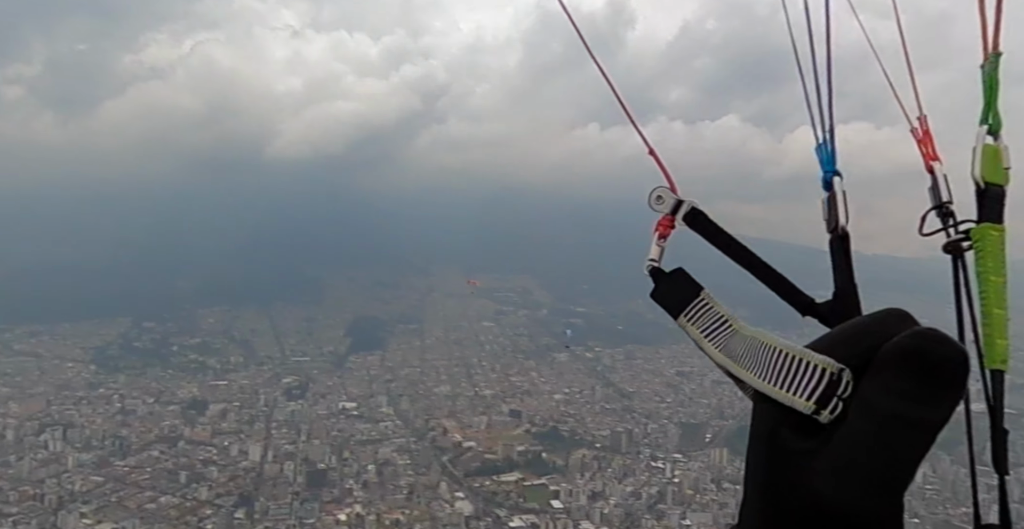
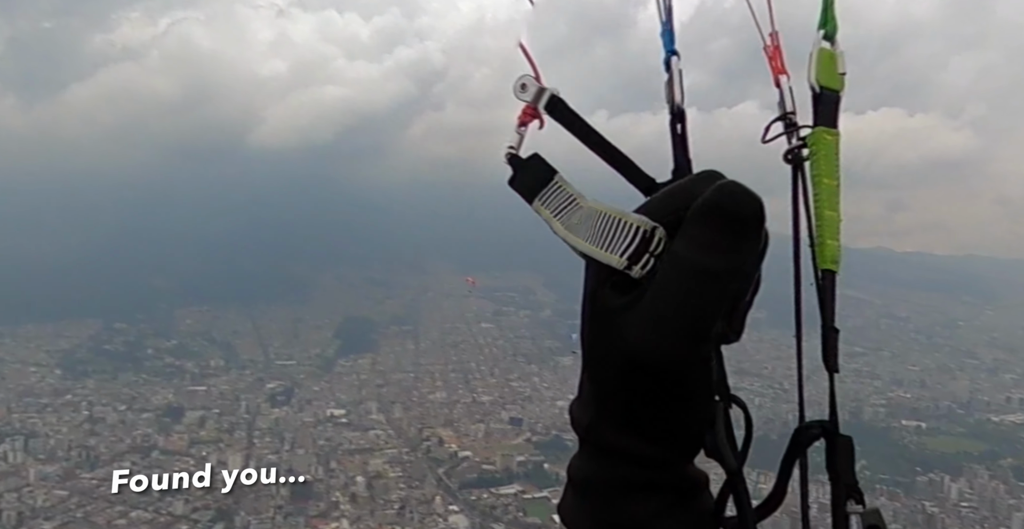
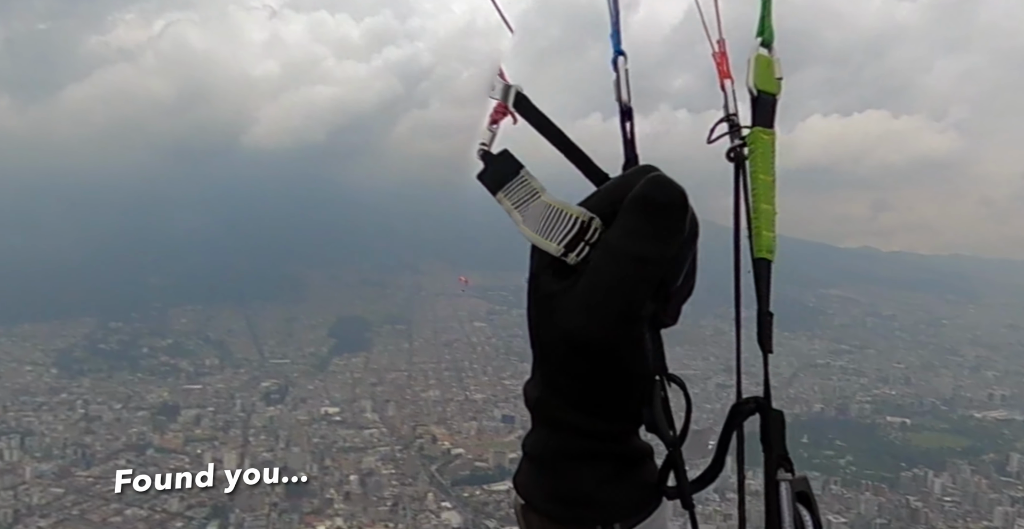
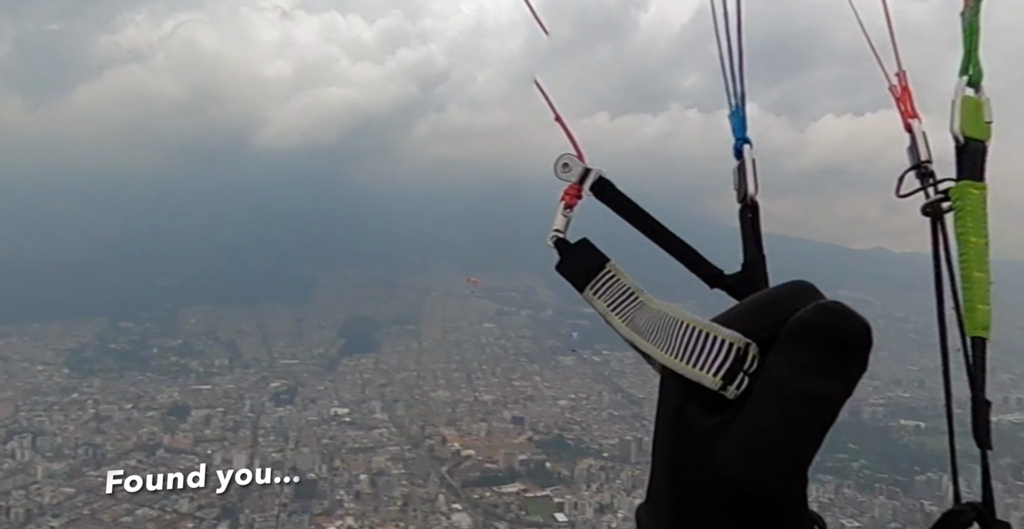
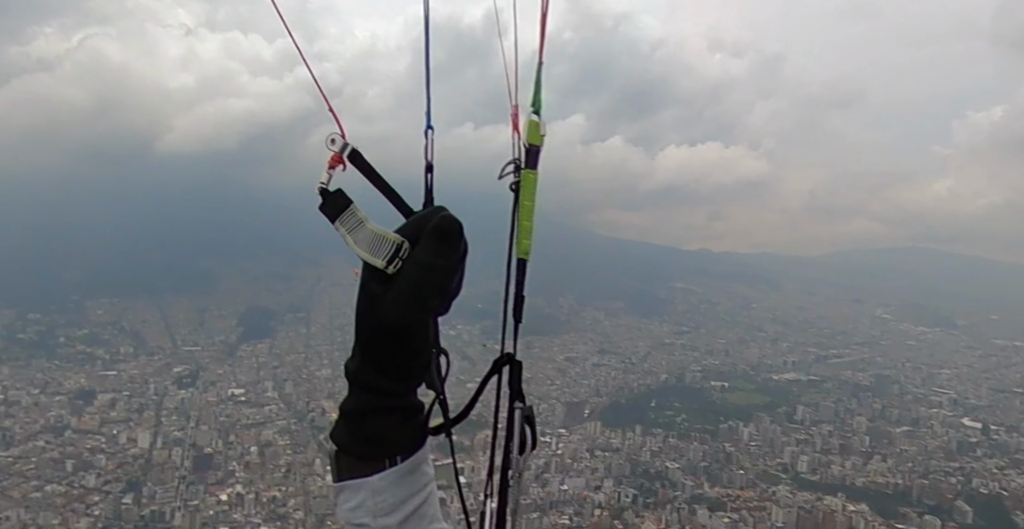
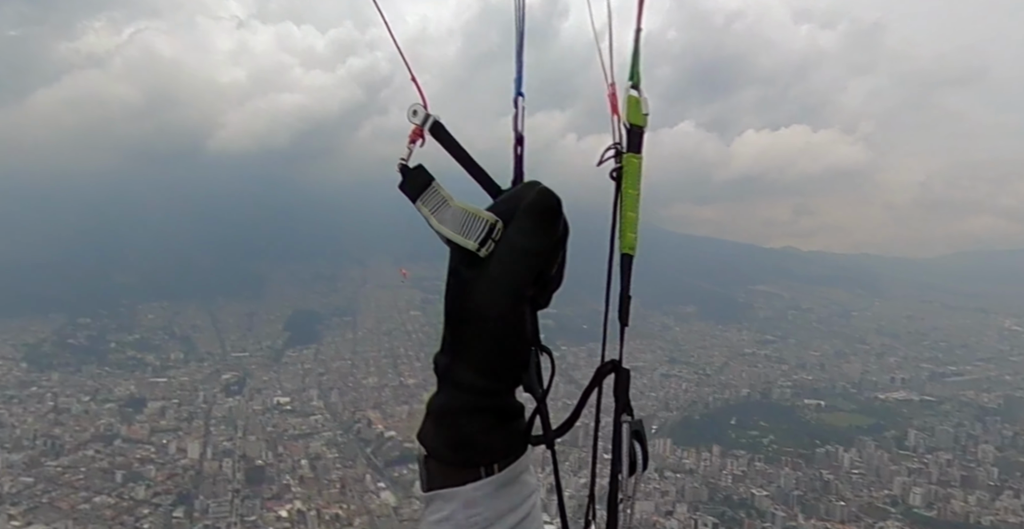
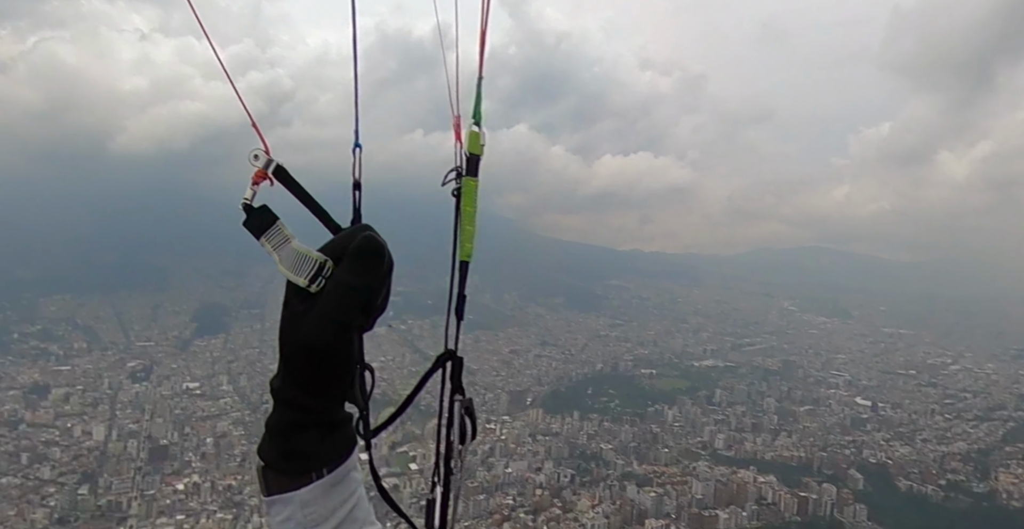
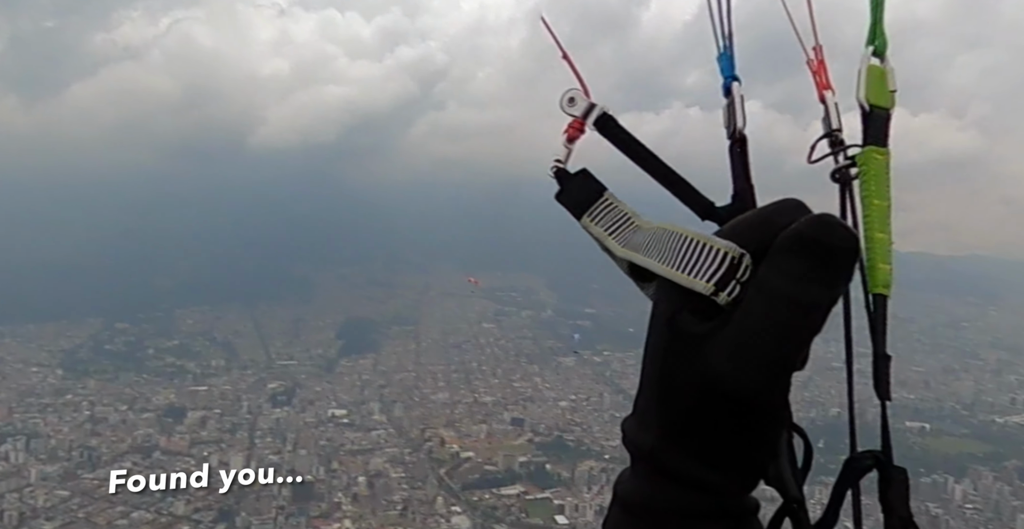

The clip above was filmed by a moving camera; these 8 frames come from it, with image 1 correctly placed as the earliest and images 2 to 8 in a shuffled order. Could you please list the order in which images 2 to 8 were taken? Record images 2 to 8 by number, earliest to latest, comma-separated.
4, 8, 2, 3, 6, 5, 7
